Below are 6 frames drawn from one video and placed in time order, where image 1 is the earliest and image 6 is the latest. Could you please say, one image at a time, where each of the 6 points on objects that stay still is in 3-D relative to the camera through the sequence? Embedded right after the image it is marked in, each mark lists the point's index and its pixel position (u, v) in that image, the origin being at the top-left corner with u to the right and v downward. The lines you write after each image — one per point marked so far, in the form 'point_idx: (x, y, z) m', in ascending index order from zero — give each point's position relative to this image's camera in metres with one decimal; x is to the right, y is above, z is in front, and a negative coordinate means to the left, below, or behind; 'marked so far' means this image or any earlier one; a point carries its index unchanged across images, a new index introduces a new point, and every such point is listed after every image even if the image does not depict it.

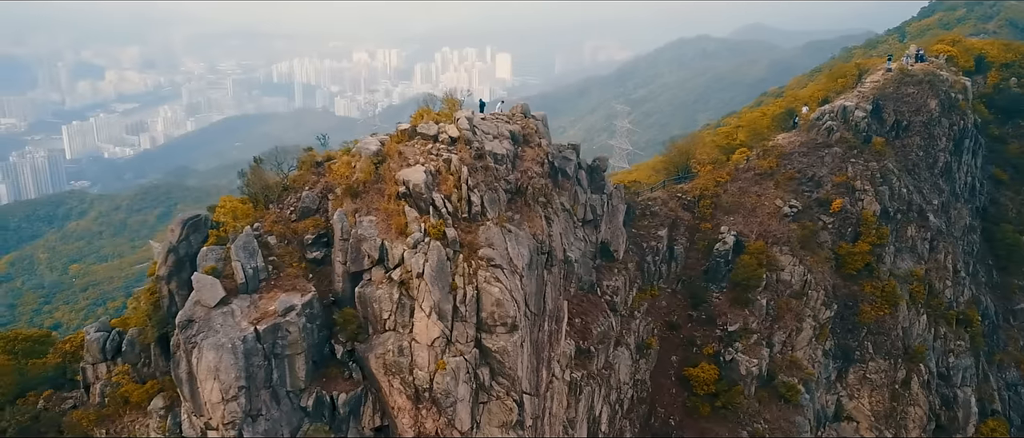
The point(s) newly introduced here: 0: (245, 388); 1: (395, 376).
0: (-9.1, -5.8, +19.3) m
1: (-4.1, -5.7, +20.1) m
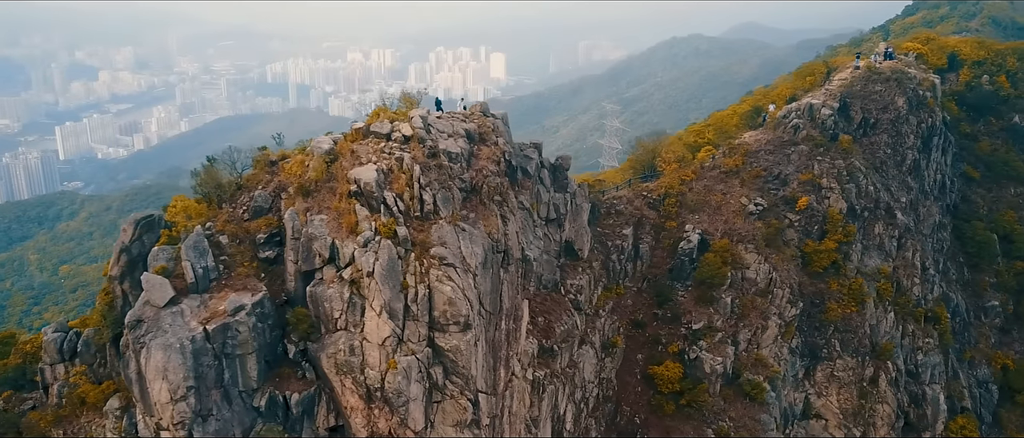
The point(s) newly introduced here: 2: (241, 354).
0: (-10.8, -5.8, +19.2) m
1: (-5.9, -5.6, +20.0) m
2: (-9.6, -4.8, +20.0) m
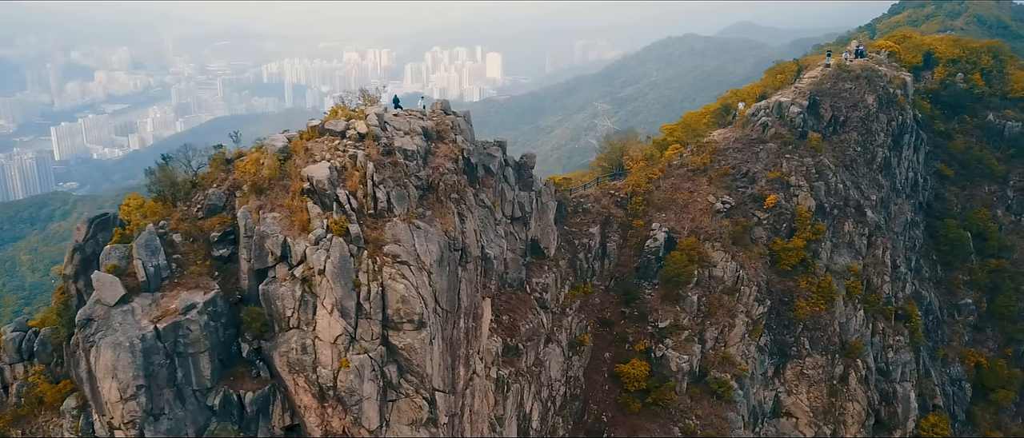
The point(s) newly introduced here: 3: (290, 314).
0: (-12.5, -5.8, +19.1) m
1: (-7.6, -5.6, +20.0) m
2: (-11.3, -4.8, +19.9) m
3: (-7.9, -3.4, +20.0) m
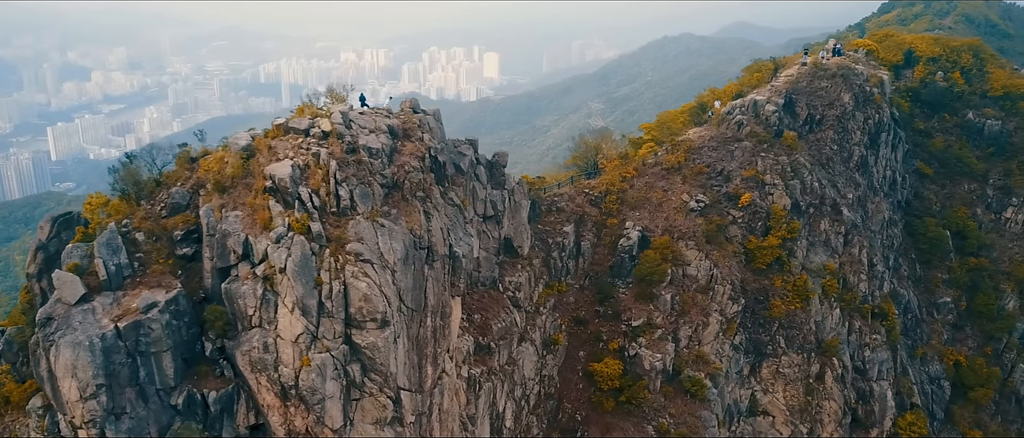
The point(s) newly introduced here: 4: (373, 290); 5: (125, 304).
0: (-13.9, -5.7, +19.1) m
1: (-8.9, -5.5, +19.9) m
2: (-12.7, -4.7, +19.8) m
3: (-9.3, -3.3, +19.9) m
4: (-4.9, -2.5, +19.9) m
5: (-13.8, -3.0, +19.9) m
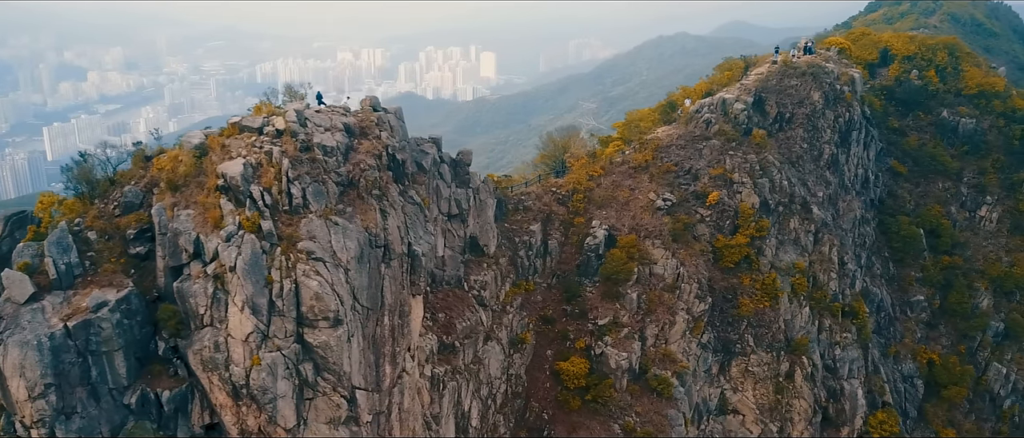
0: (-15.6, -5.7, +19.0) m
1: (-10.6, -5.5, +19.8) m
2: (-14.4, -4.7, +19.8) m
3: (-11.0, -3.3, +19.9) m
4: (-6.6, -2.5, +19.8) m
5: (-15.5, -3.0, +19.9) m
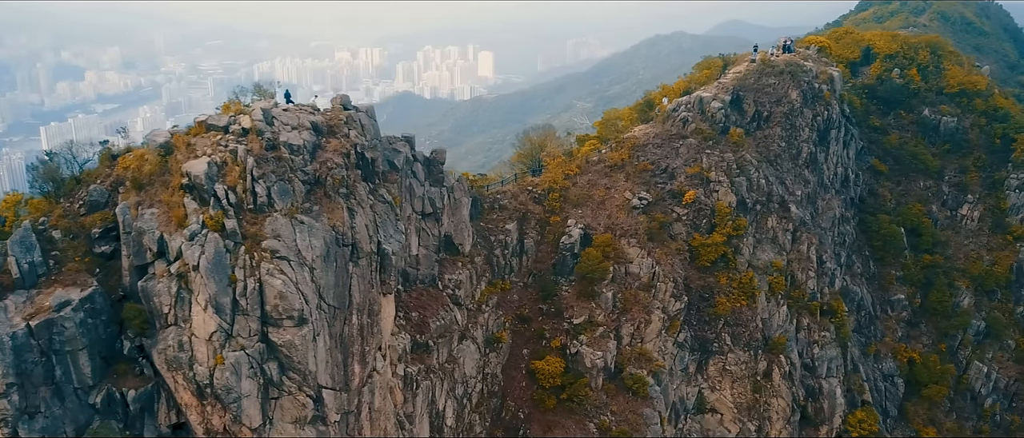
0: (-16.8, -5.6, +18.9) m
1: (-11.9, -5.4, +19.8) m
2: (-15.6, -4.6, +19.7) m
3: (-12.2, -3.3, +19.8) m
4: (-7.9, -2.4, +19.7) m
5: (-16.7, -2.9, +19.8) m
